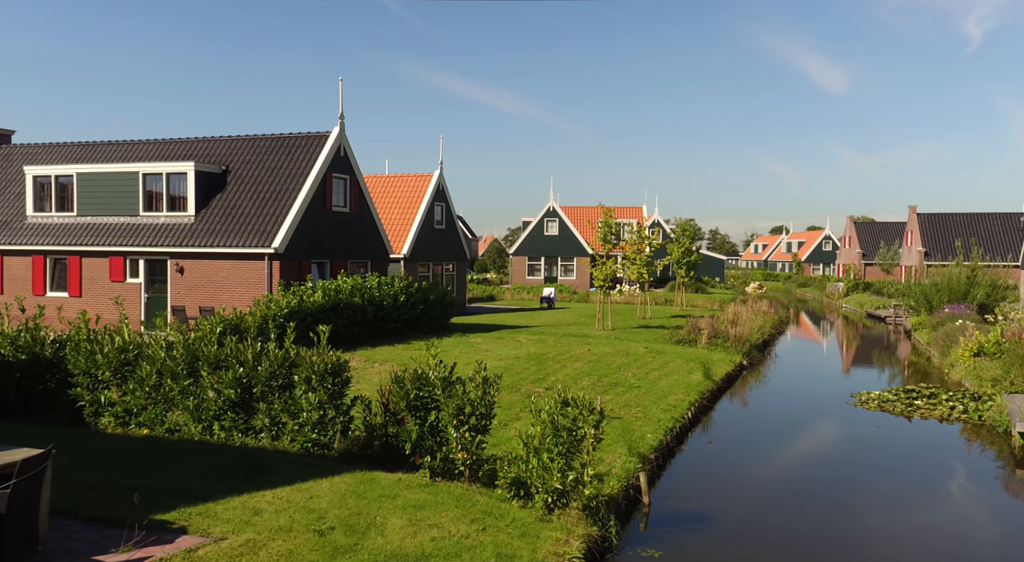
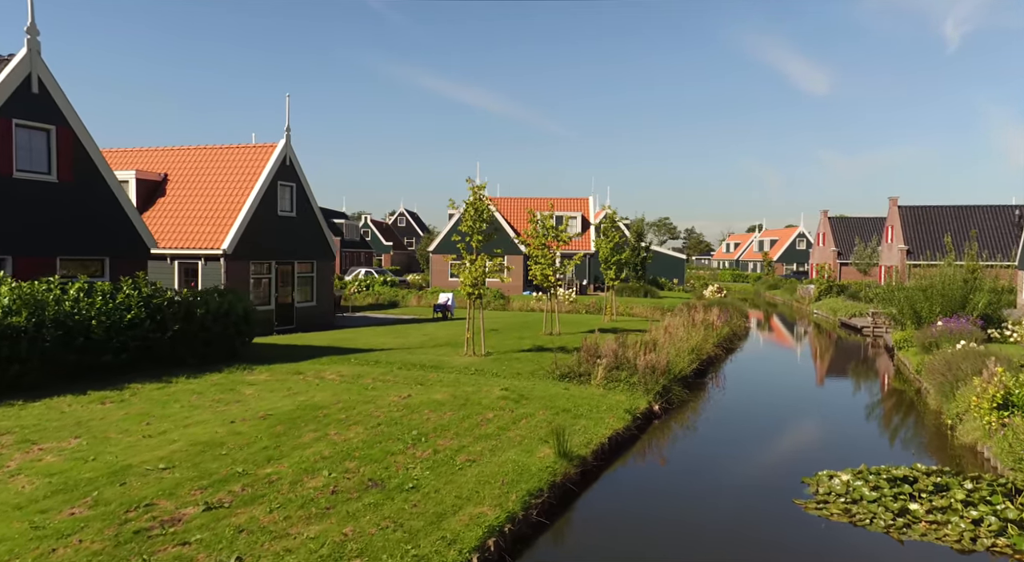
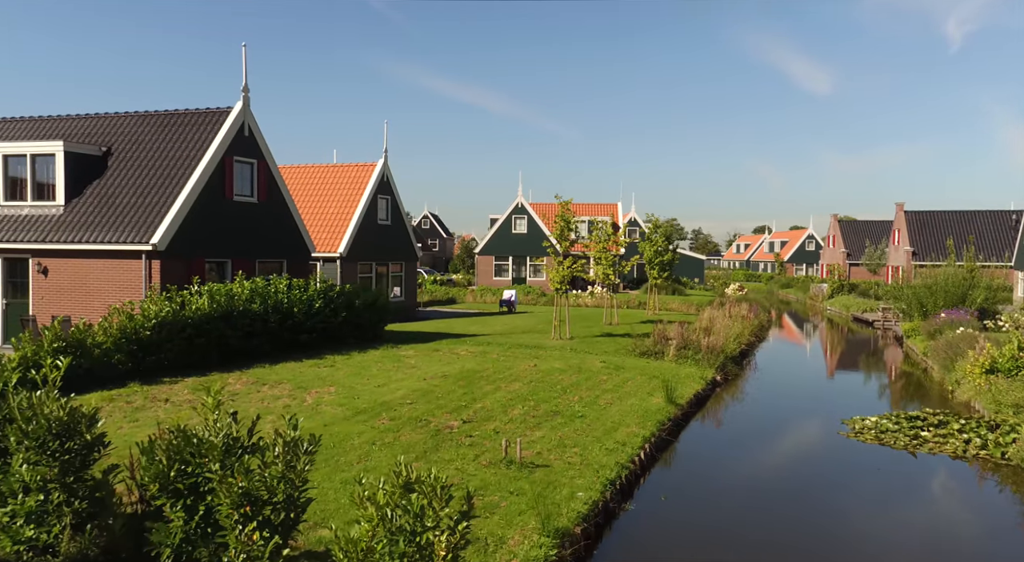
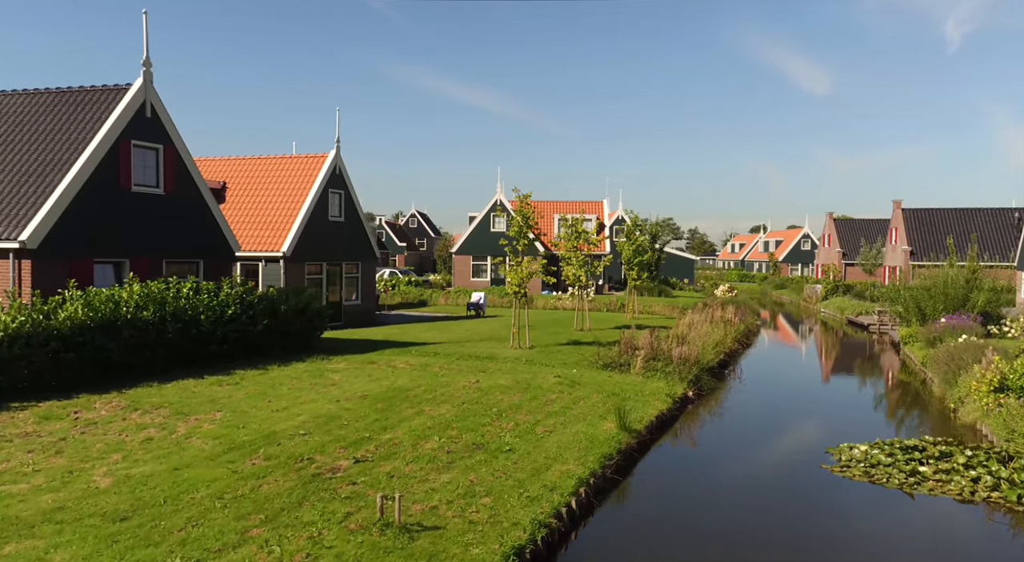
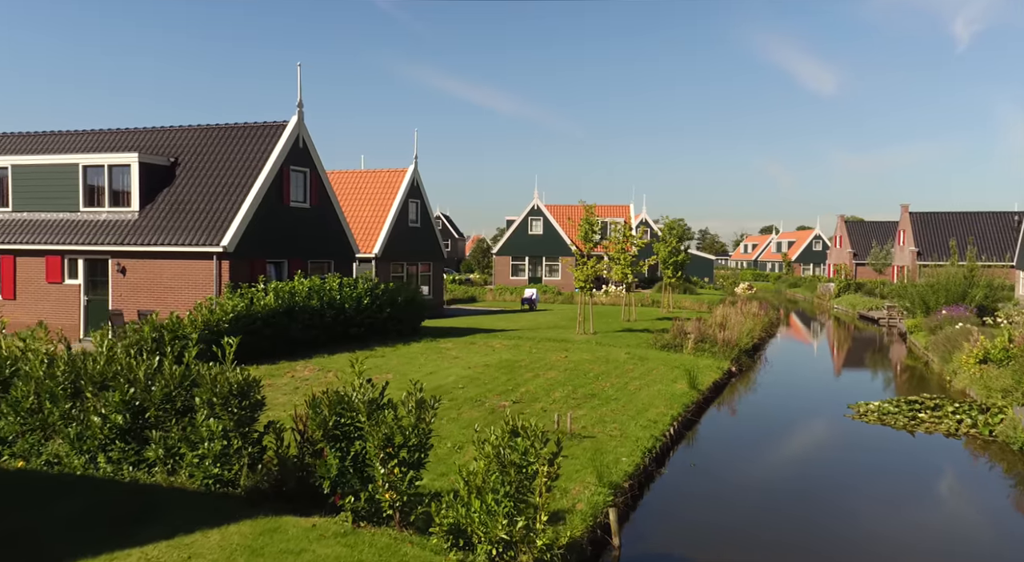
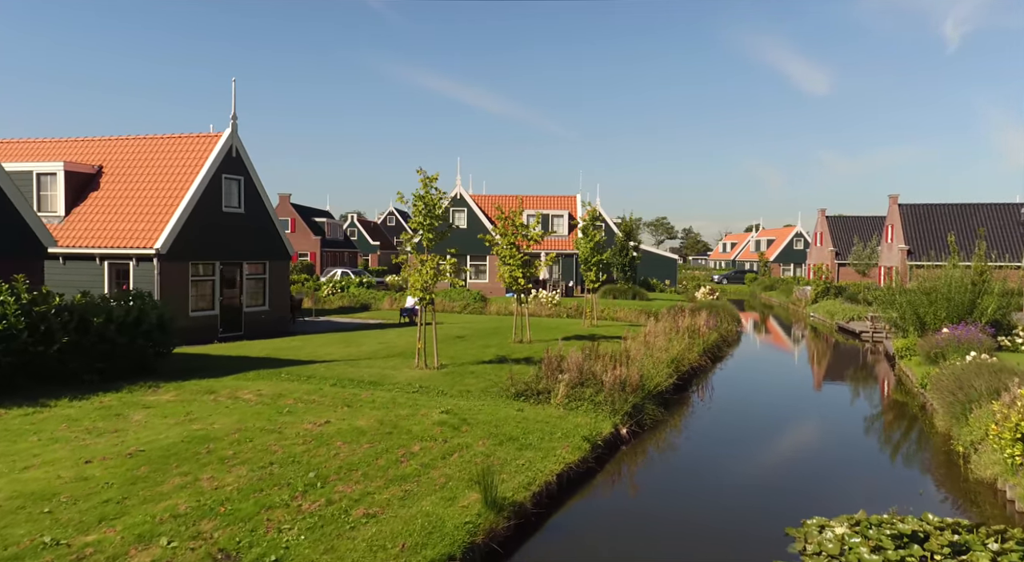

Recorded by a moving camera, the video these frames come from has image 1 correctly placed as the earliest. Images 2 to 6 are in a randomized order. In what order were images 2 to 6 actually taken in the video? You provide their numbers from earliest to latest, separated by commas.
5, 3, 4, 2, 6
